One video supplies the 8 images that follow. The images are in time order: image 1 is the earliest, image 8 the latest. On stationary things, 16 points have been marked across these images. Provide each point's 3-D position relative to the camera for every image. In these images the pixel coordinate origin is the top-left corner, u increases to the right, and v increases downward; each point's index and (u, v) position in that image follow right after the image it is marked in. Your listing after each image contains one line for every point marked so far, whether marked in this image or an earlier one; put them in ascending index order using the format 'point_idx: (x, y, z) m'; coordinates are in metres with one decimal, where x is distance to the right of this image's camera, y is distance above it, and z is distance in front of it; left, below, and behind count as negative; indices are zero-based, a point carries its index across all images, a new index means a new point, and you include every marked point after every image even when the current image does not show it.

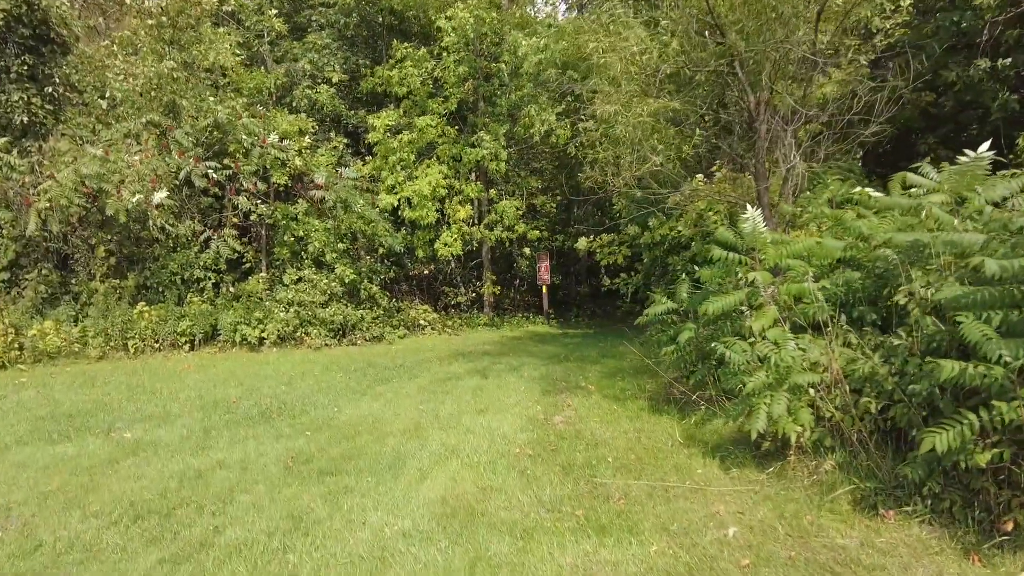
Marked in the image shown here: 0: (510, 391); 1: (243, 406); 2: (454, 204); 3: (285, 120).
0: (0.0, -1.3, +7.9) m
1: (-3.1, -1.4, +7.6) m
2: (-1.3, +1.8, +14.1) m
3: (-4.7, +3.4, +13.3) m
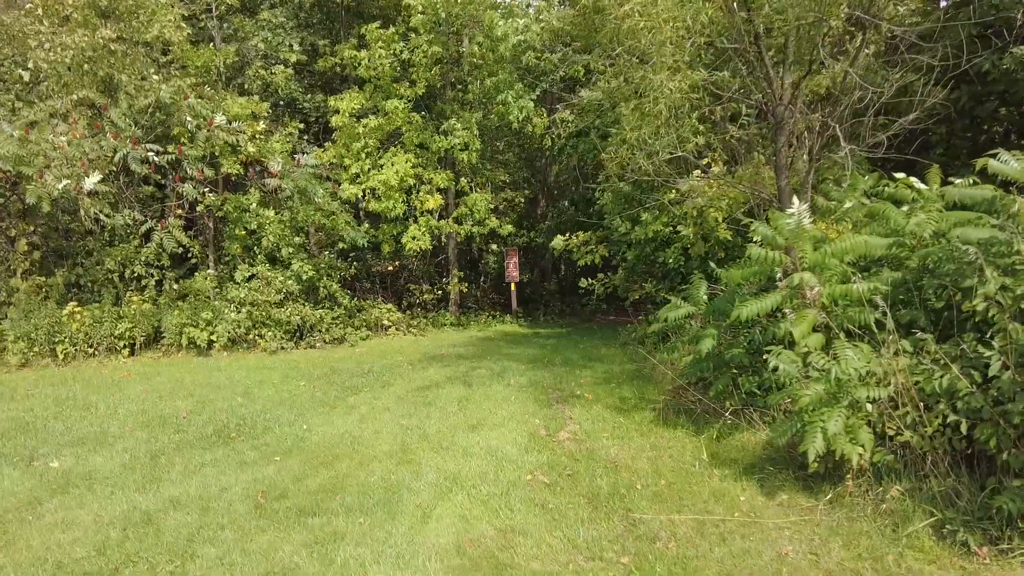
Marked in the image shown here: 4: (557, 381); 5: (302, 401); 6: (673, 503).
0: (-0.1, -1.2, +7.1) m
1: (-3.2, -1.4, +6.6) m
2: (-1.9, +1.9, +13.2) m
3: (-5.2, +3.5, +12.1) m
4: (+0.6, -1.2, +8.3) m
5: (-2.4, -1.3, +7.6) m
6: (+1.1, -1.4, +4.4) m
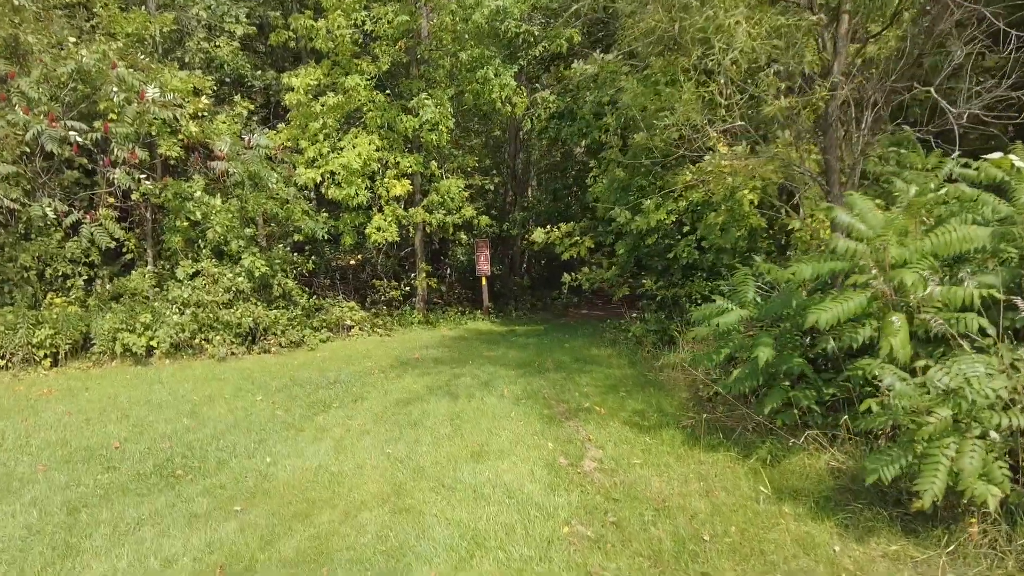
0: (-0.1, -1.2, +6.1) m
1: (-3.1, -1.4, +5.3) m
2: (-2.3, +1.9, +12.0) m
3: (-5.5, +3.5, +10.6) m
4: (+0.5, -1.1, +7.3) m
5: (-2.4, -1.3, +6.4) m
6: (+1.3, -1.4, +3.4) m
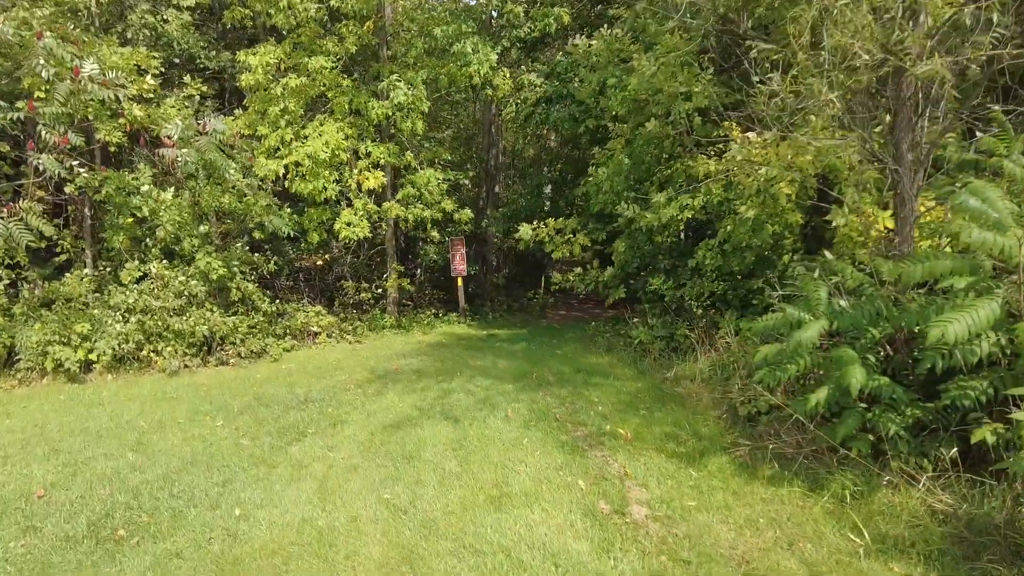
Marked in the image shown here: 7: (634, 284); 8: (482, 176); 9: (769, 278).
0: (0.0, -1.3, +5.2) m
1: (-3.0, -1.5, +4.2) m
2: (-2.6, +1.9, +11.0) m
3: (-5.7, +3.4, +9.4) m
4: (+0.5, -1.2, +6.4) m
5: (-2.3, -1.4, +5.3) m
6: (+1.6, -1.5, +2.6) m
7: (+1.8, +0.1, +9.5) m
8: (-1.0, +2.5, +13.7) m
9: (+2.8, +0.1, +6.9) m
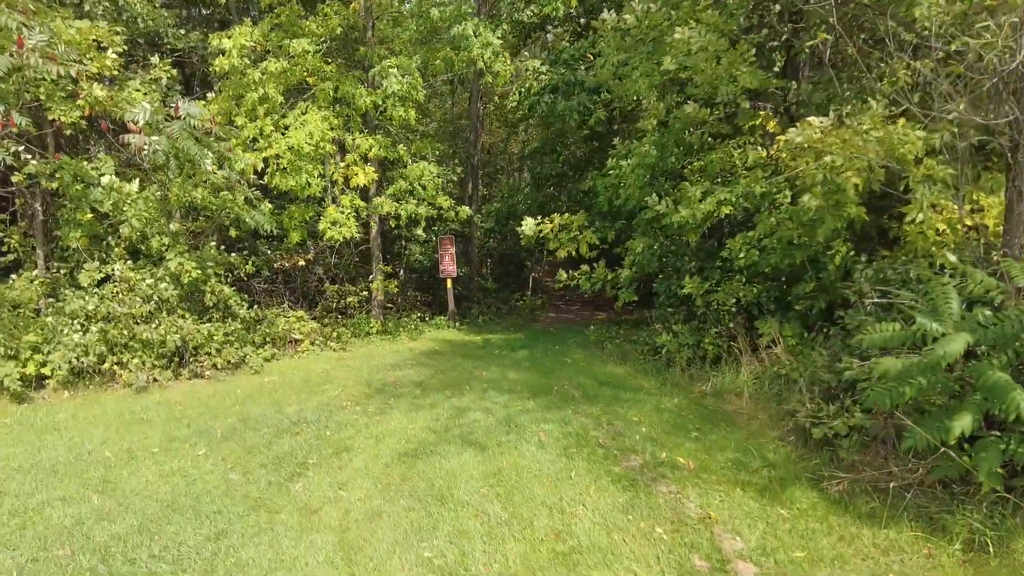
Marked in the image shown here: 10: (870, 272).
0: (+0.3, -1.3, +4.4) m
1: (-2.6, -1.5, +3.3) m
2: (-2.6, +1.8, +10.0) m
3: (-5.6, +3.4, +8.3) m
4: (+0.8, -1.2, +5.6) m
5: (-2.0, -1.4, +4.4) m
6: (+2.0, -1.5, +1.9) m
7: (+1.9, 0.0, +8.8) m
8: (-1.1, +2.4, +12.9) m
9: (+3.0, +0.1, +6.3) m
10: (+2.9, +0.1, +5.3) m
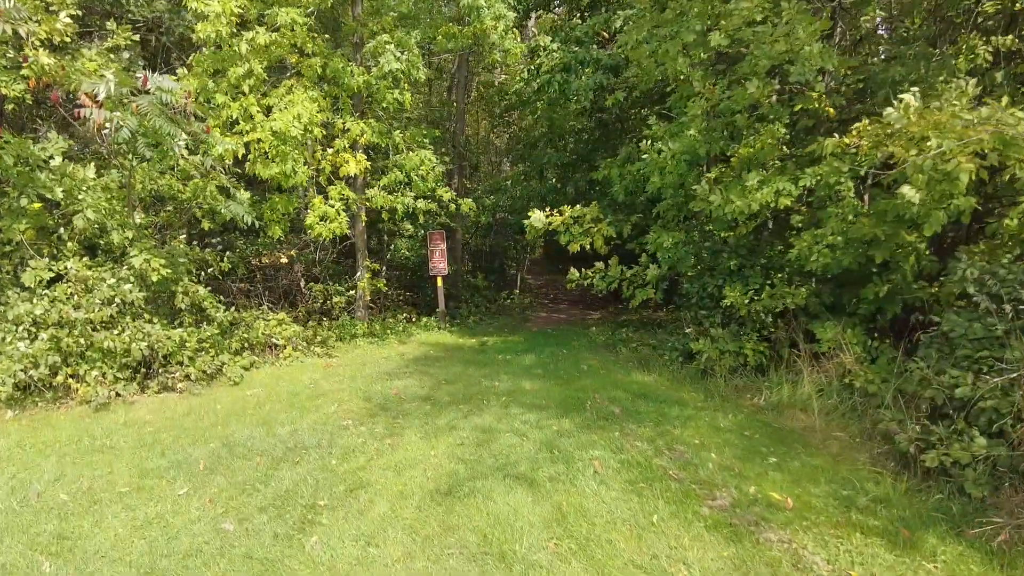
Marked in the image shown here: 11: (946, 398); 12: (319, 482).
0: (+0.7, -1.3, +3.5) m
1: (-2.1, -1.5, +2.3) m
2: (-2.5, +1.9, +9.0) m
3: (-5.4, +3.4, +7.1) m
4: (+1.1, -1.2, +4.8) m
5: (-1.6, -1.4, +3.4) m
6: (+2.6, -1.6, +1.2) m
7: (+2.1, 0.0, +8.1) m
8: (-1.1, +2.4, +12.0) m
9: (+3.3, +0.1, +5.6) m
10: (+3.3, +0.1, +4.6) m
11: (+2.9, -0.7, +4.3) m
12: (-1.4, -1.4, +4.6) m
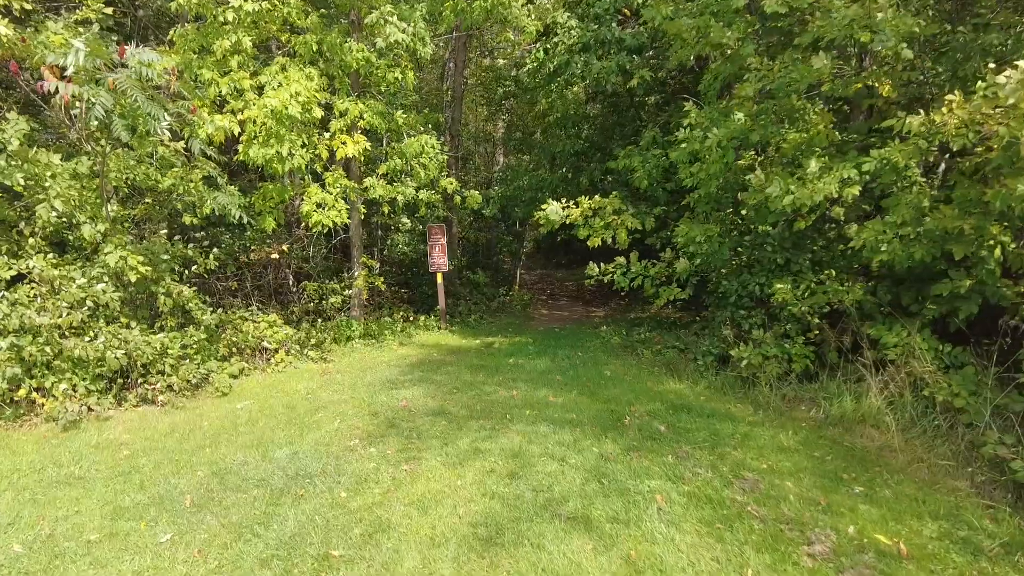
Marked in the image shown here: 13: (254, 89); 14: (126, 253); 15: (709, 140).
0: (+1.0, -1.4, +2.9) m
1: (-1.8, -1.6, +1.5) m
2: (-2.3, +1.9, +8.2) m
3: (-5.2, +3.4, +6.2) m
4: (+1.4, -1.2, +4.1) m
5: (-1.3, -1.5, +2.7) m
6: (+2.9, -1.6, +0.5) m
7: (+2.2, 0.0, +7.4) m
8: (-1.0, +2.5, +11.2) m
9: (+3.5, +0.1, +5.0) m
10: (+3.6, +0.1, +4.0) m
11: (+3.2, -0.7, +3.7) m
12: (-1.1, -1.4, +3.8) m
13: (-3.1, +2.3, +7.7) m
14: (-4.1, +0.4, +6.8) m
15: (+1.8, +1.4, +6.1) m
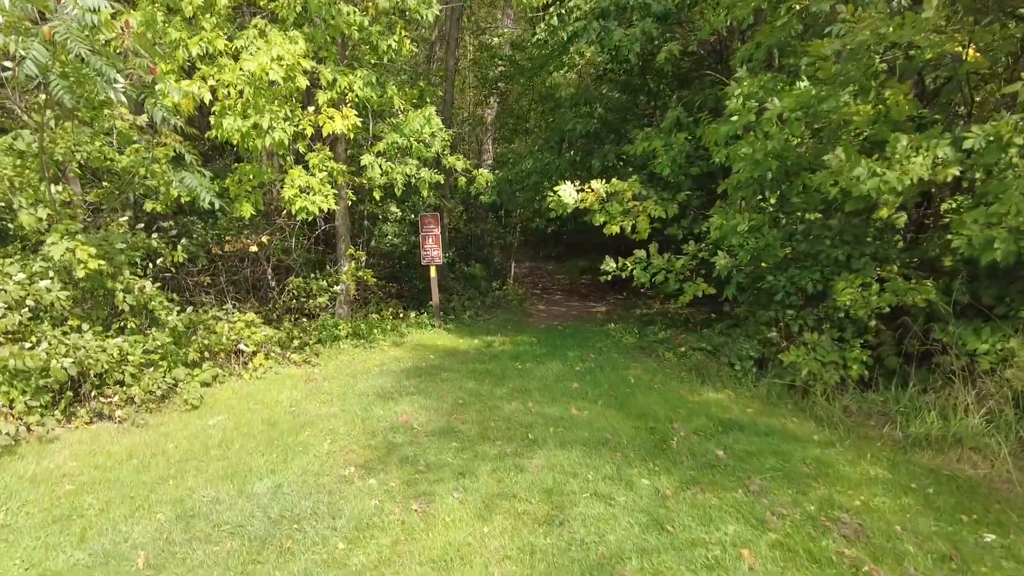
0: (+1.3, -1.4, +2.0) m
1: (-1.5, -1.6, +0.6) m
2: (-2.2, +1.9, +7.2) m
3: (-5.1, +3.4, +5.1) m
4: (+1.6, -1.2, +3.3) m
5: (-1.0, -1.5, +1.8) m
6: (+3.3, -1.6, -0.2) m
7: (+2.4, +0.1, +6.6) m
8: (-1.0, +2.6, +10.2) m
9: (+3.7, +0.1, +4.2) m
10: (+3.8, +0.1, +3.2) m
11: (+3.4, -0.7, +2.9) m
12: (-0.8, -1.4, +2.9) m
13: (-3.0, +2.4, +6.8) m
14: (-3.9, +0.4, +5.8) m
15: (+1.9, +1.4, +5.2) m
